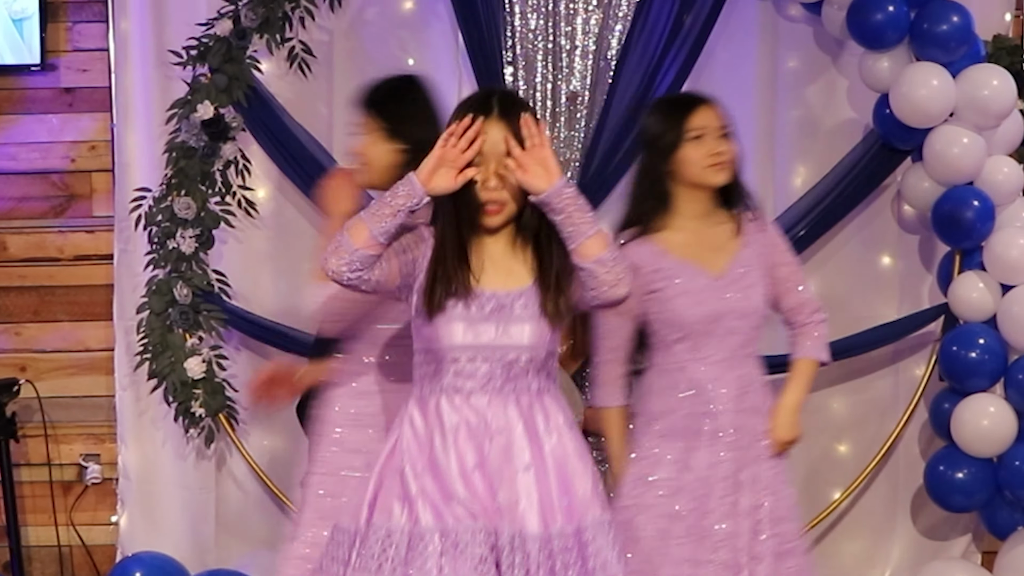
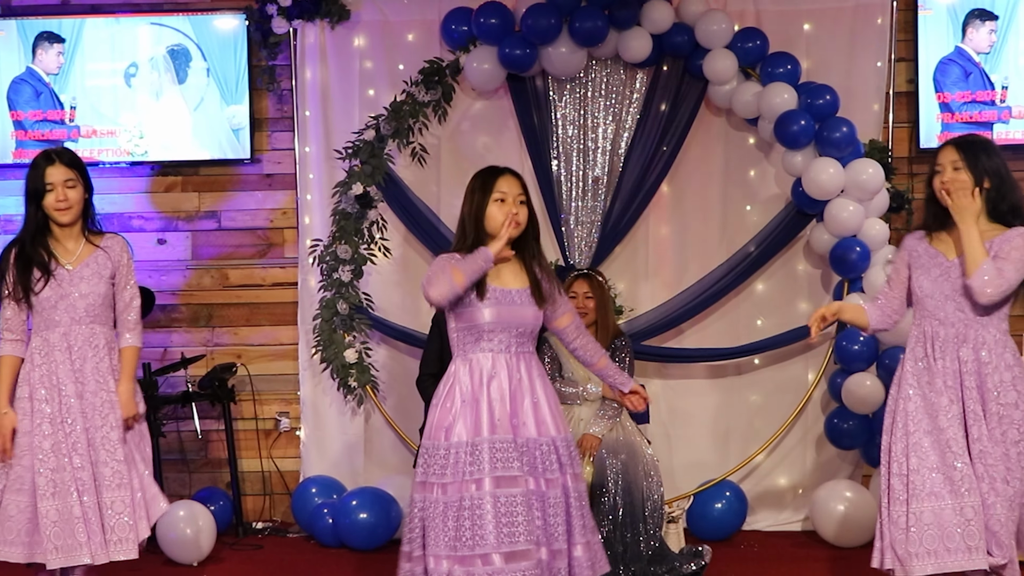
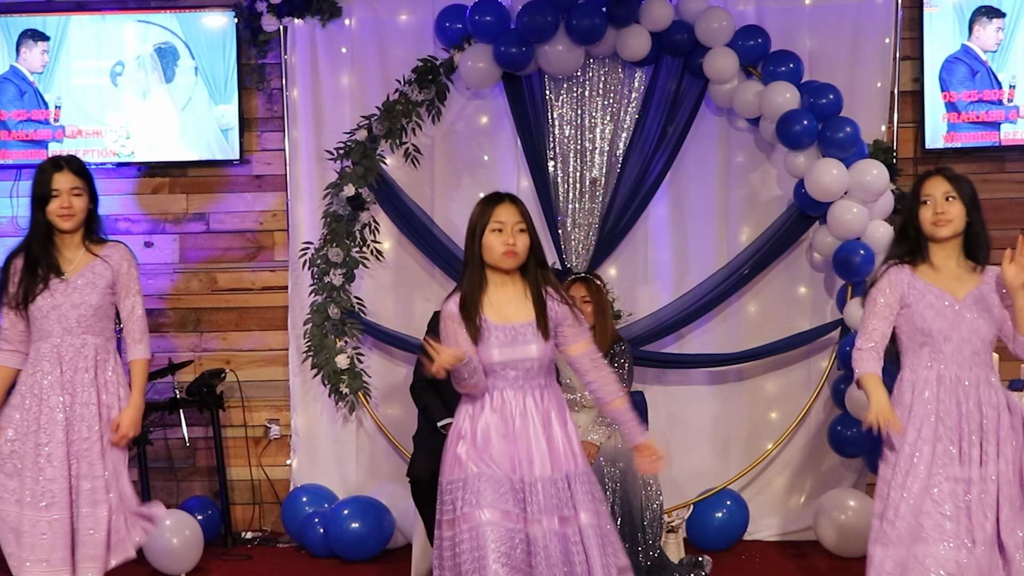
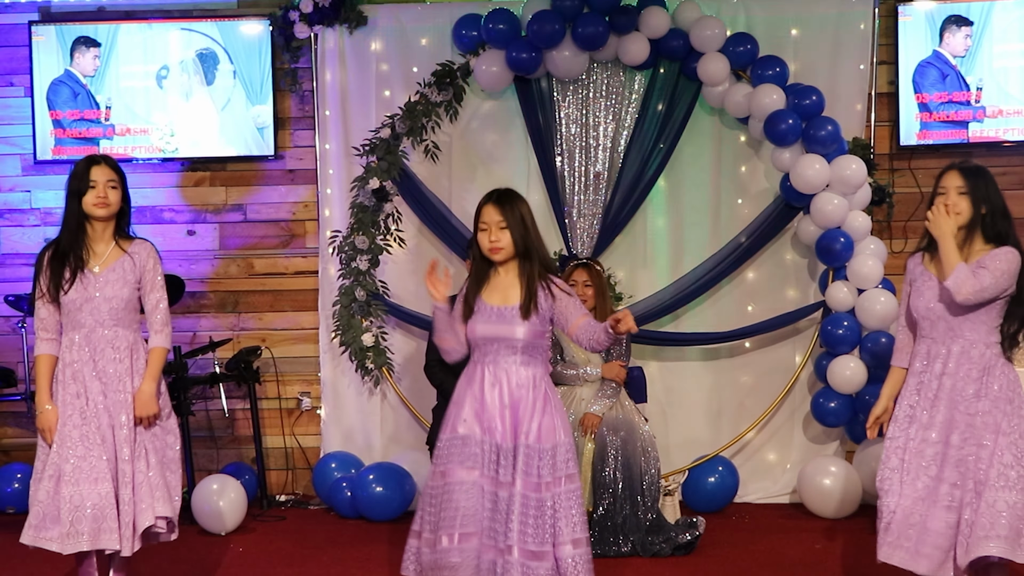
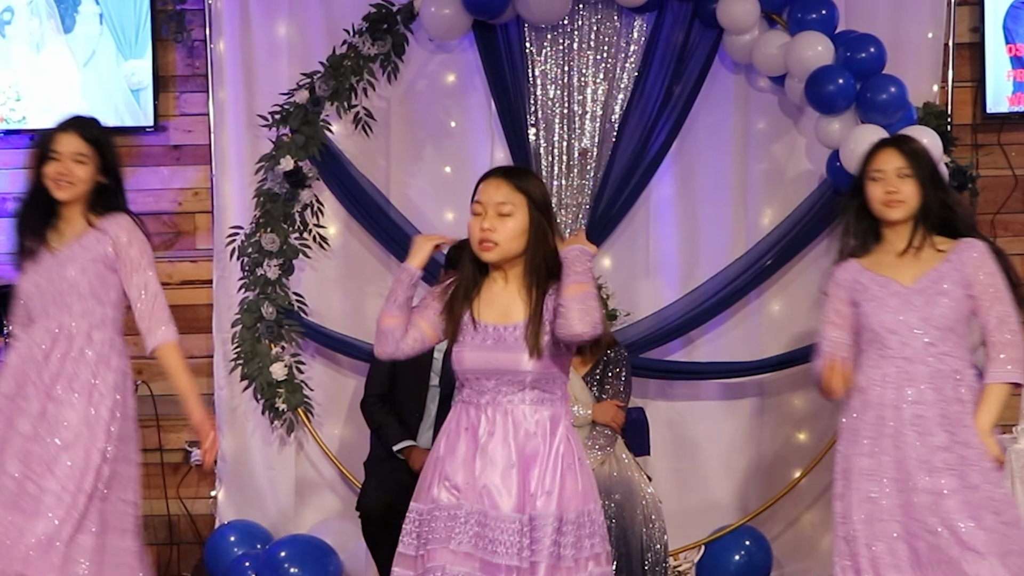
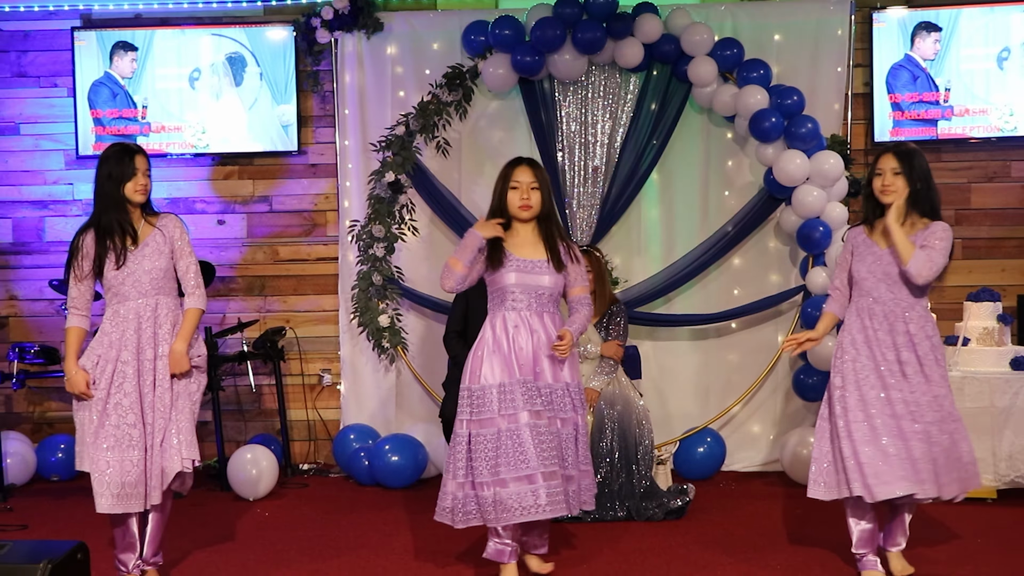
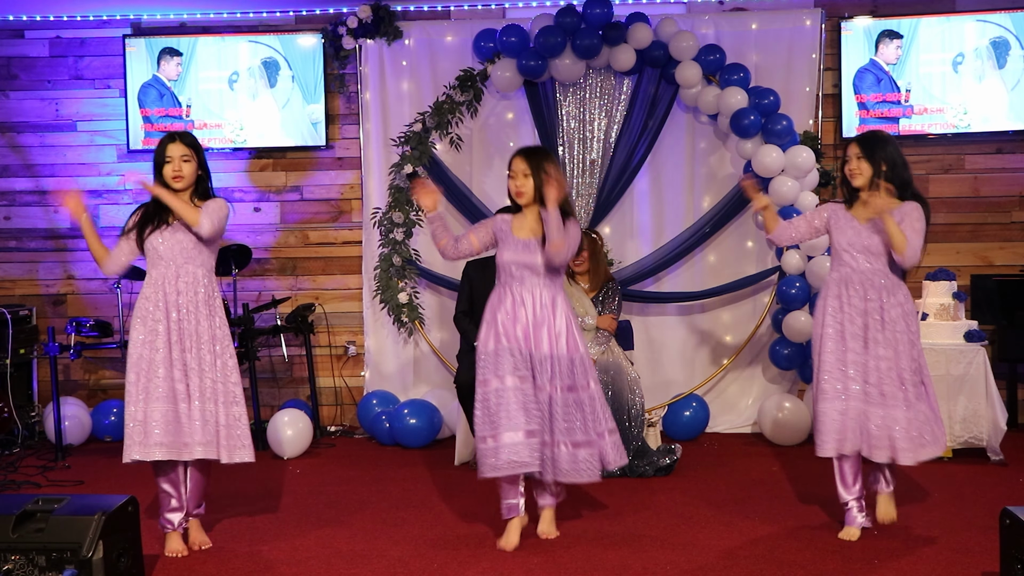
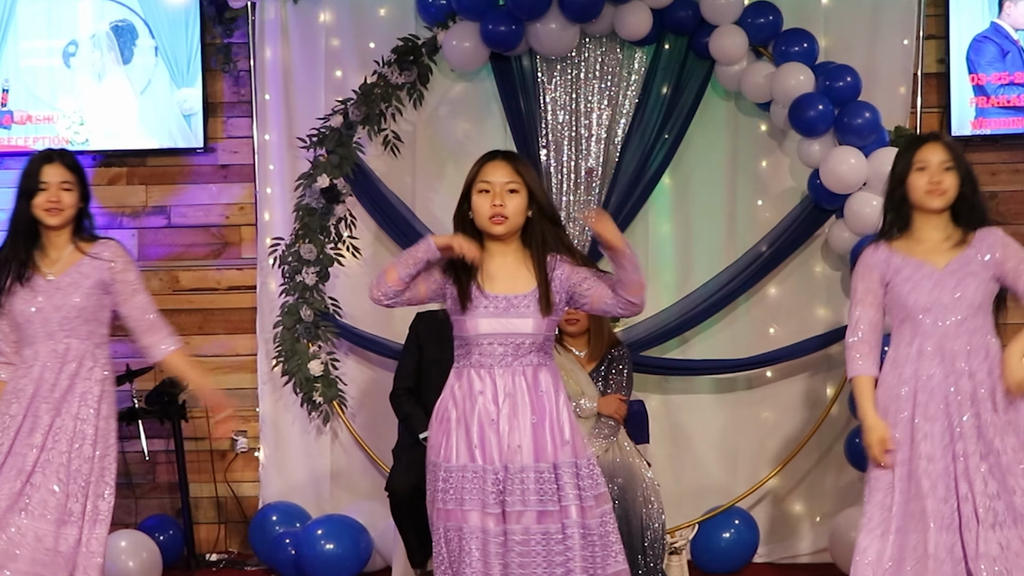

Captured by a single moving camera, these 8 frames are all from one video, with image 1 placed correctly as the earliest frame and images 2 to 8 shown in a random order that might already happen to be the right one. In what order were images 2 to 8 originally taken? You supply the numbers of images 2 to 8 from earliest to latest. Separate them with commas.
5, 8, 3, 2, 4, 6, 7
